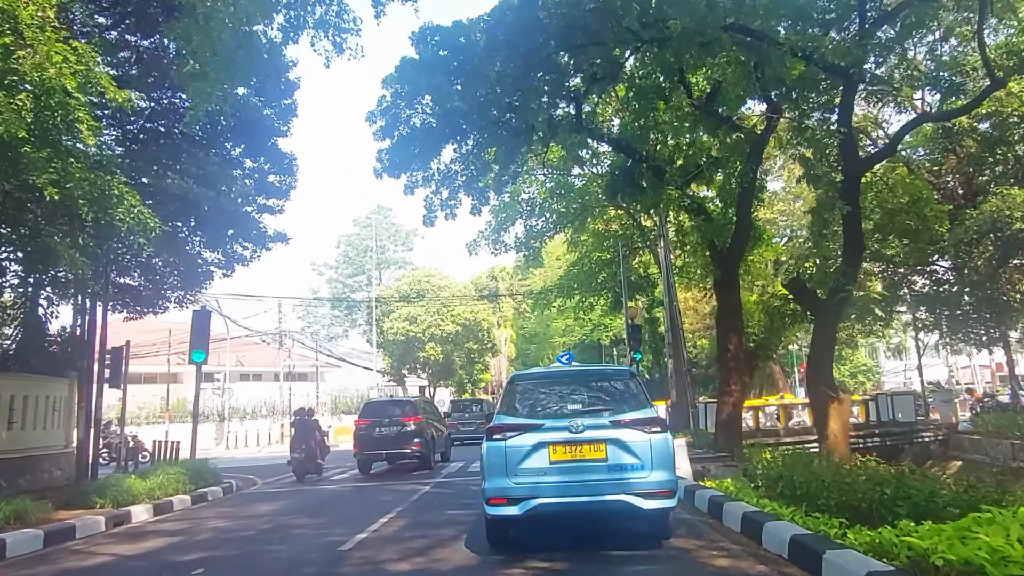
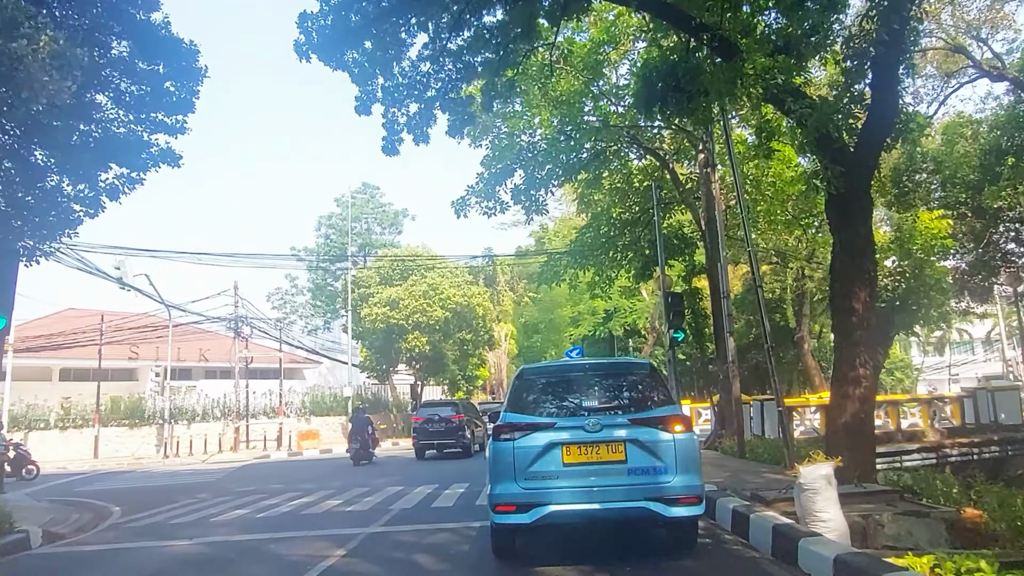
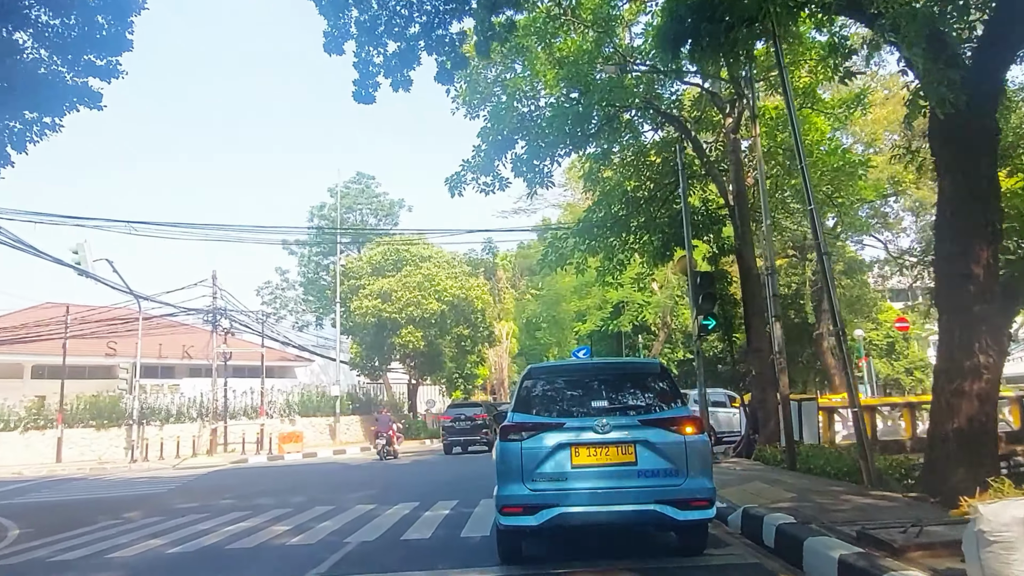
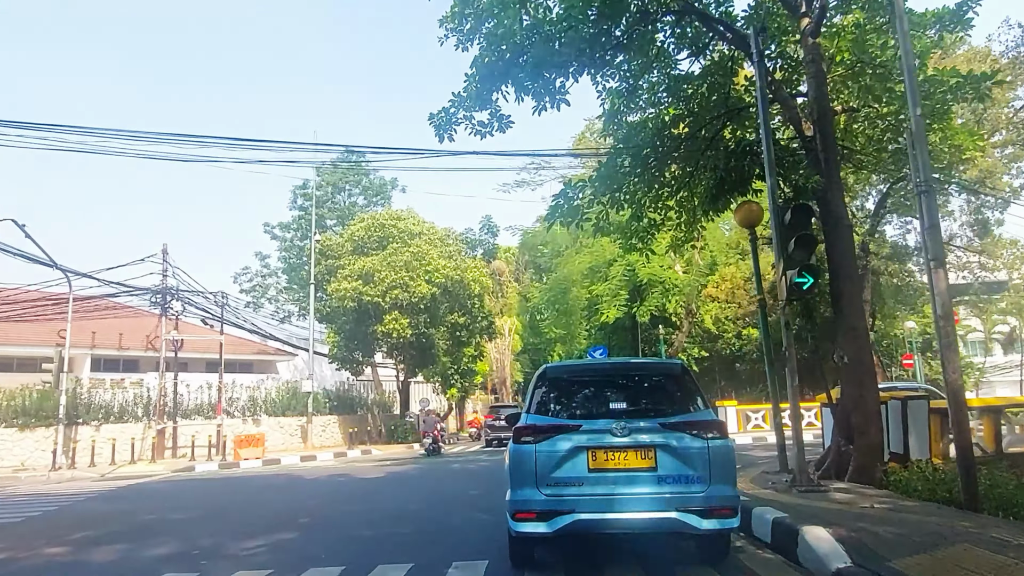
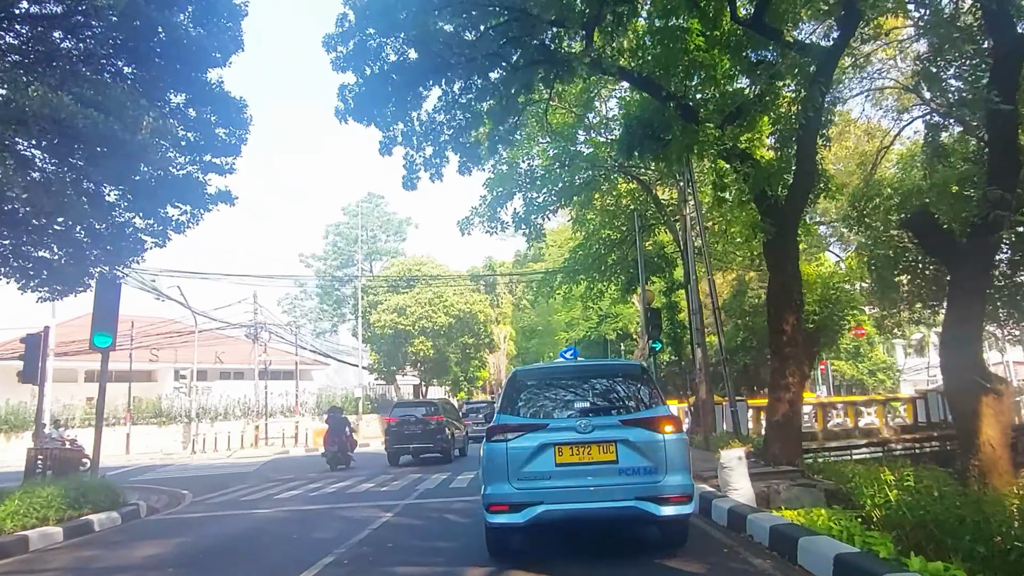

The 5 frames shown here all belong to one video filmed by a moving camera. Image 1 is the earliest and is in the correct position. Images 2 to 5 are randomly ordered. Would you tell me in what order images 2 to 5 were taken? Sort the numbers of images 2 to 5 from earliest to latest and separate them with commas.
5, 2, 3, 4
